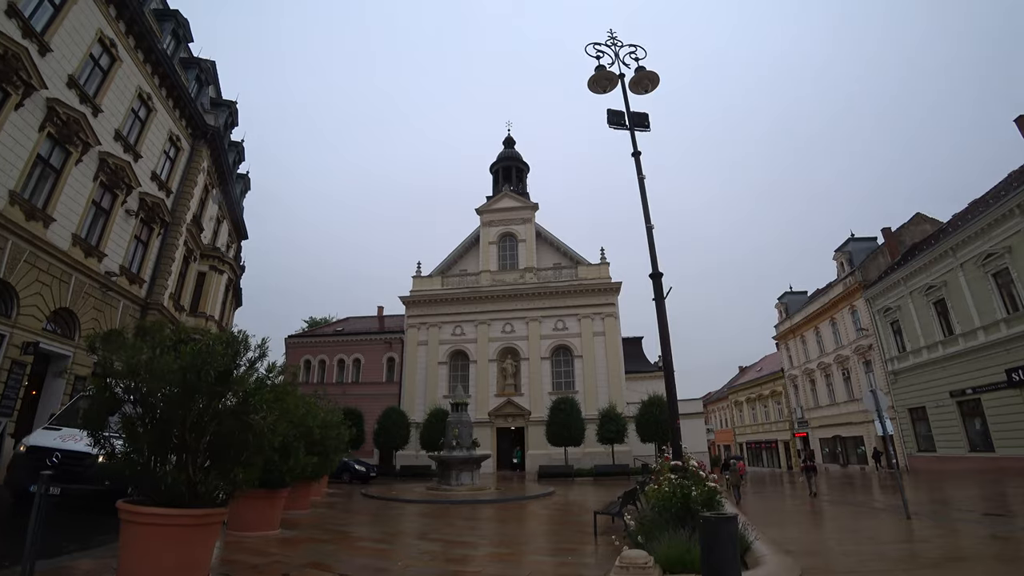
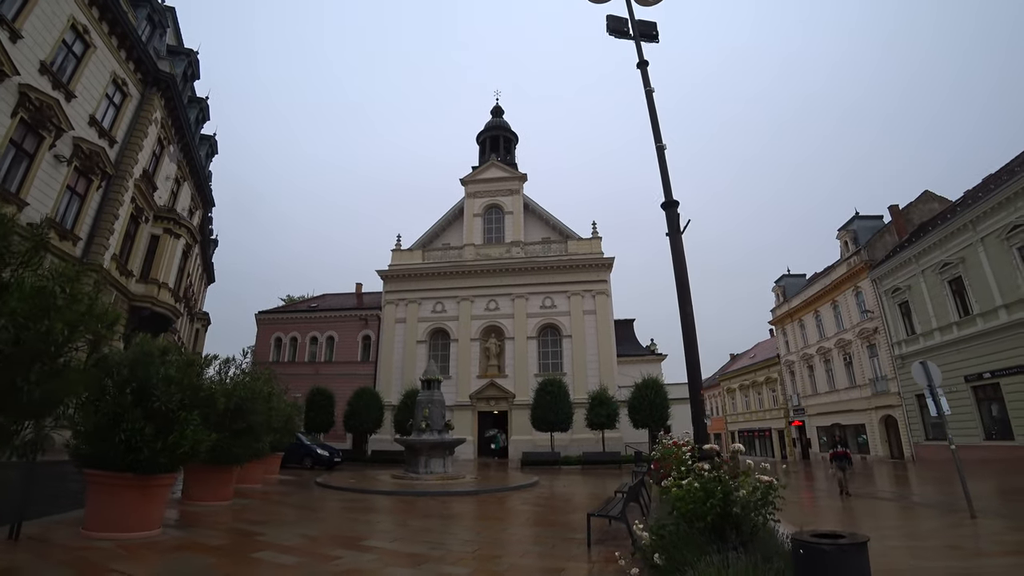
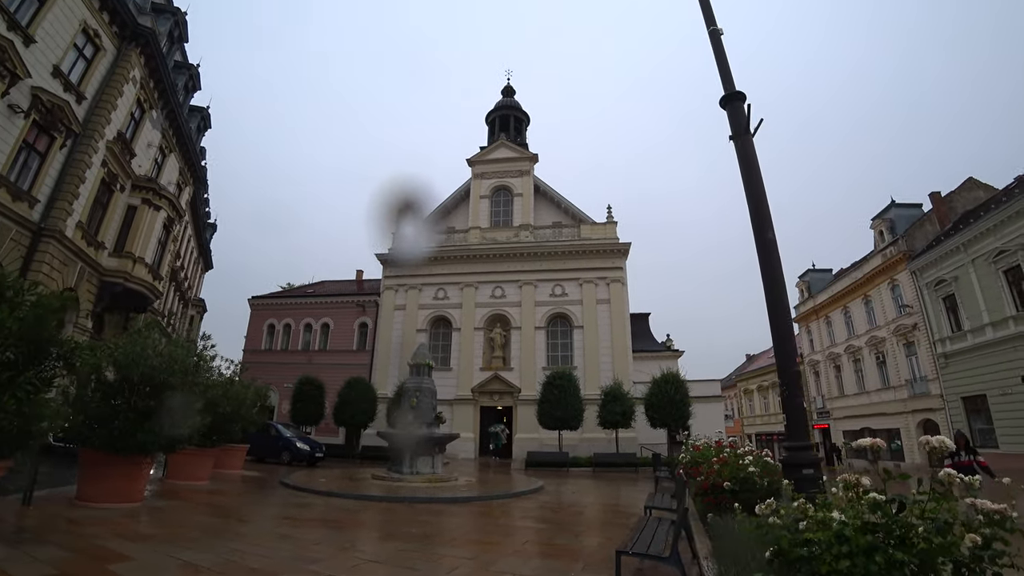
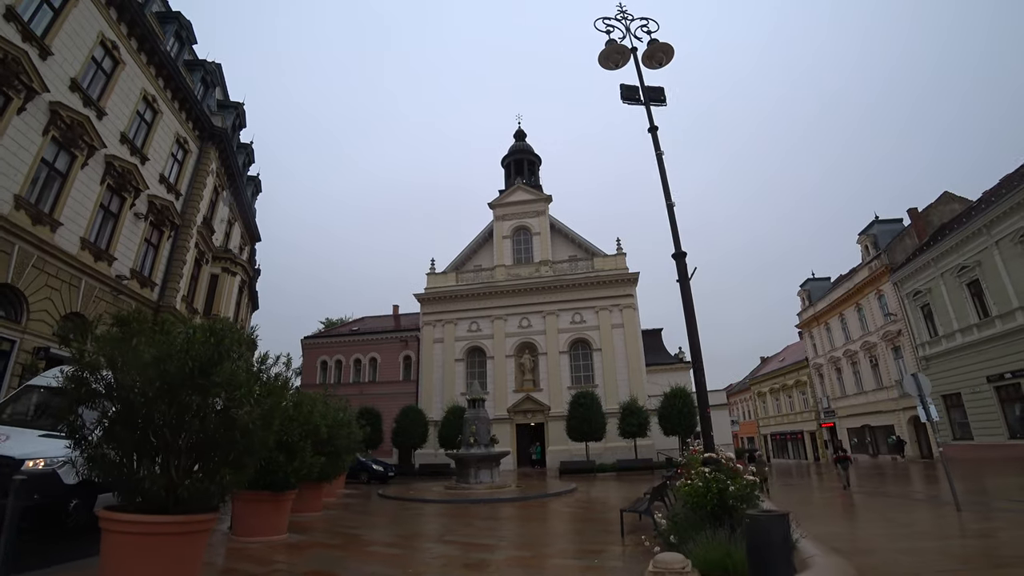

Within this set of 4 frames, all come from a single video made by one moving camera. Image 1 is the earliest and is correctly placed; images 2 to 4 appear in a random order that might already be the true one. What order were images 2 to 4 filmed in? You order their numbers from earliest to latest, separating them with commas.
4, 2, 3
